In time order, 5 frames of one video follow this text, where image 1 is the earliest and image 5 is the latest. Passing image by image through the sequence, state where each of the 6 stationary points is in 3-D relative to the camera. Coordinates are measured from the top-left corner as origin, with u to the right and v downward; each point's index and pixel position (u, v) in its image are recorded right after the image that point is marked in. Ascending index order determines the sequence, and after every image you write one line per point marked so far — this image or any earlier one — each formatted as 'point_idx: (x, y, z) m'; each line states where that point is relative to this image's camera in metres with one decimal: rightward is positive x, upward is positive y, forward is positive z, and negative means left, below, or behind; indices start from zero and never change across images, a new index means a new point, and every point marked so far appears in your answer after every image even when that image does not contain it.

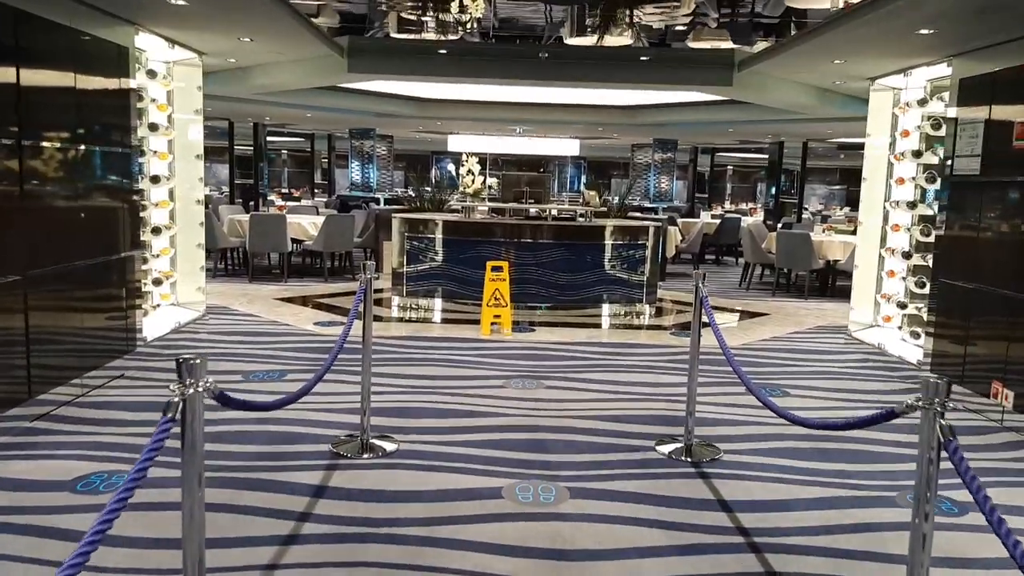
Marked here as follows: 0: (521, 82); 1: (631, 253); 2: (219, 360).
0: (+0.1, +2.3, +8.2) m
1: (+1.4, +0.4, +8.9) m
2: (-2.3, -0.6, +6.1) m
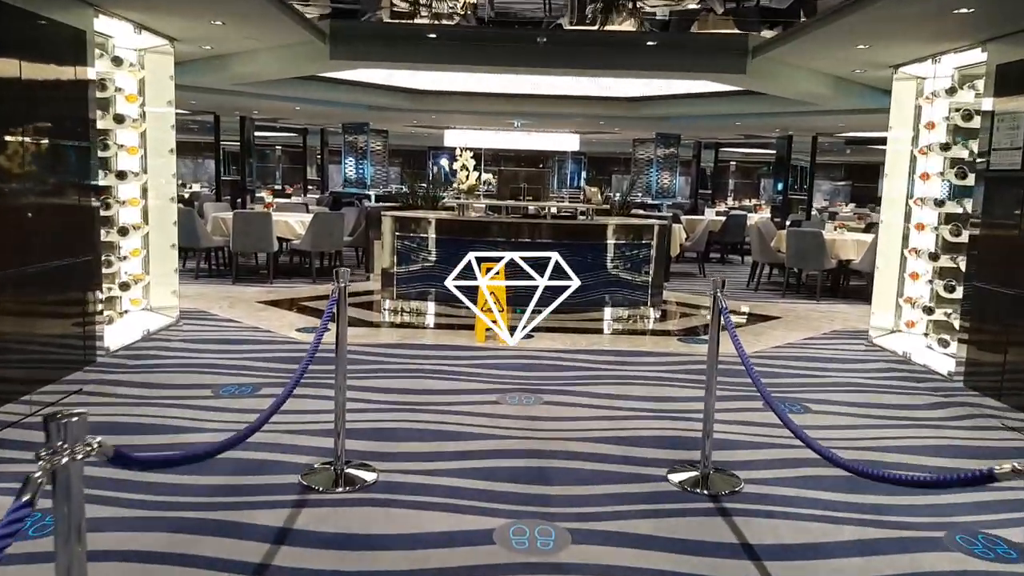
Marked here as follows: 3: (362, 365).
0: (+0.1, +2.2, +7.7) m
1: (+1.3, +0.4, +8.4) m
2: (-2.4, -0.6, +5.6) m
3: (-1.1, -0.6, +5.8) m
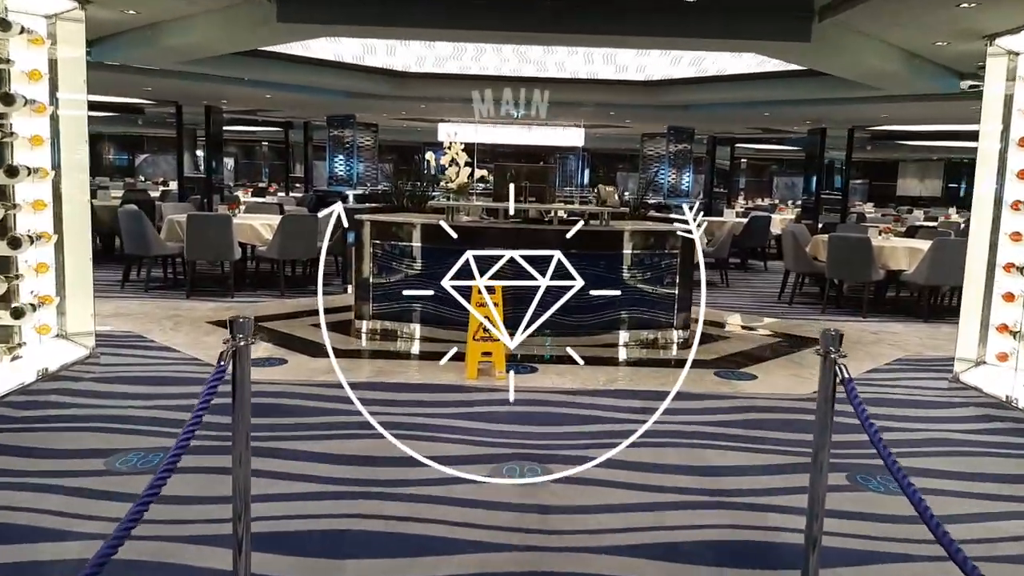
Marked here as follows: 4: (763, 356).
0: (0.0, +2.1, +6.3) m
1: (+1.3, +0.2, +7.0) m
2: (-2.4, -0.8, +4.2) m
3: (-1.1, -0.8, +4.4) m
4: (+2.1, -0.6, +6.5) m
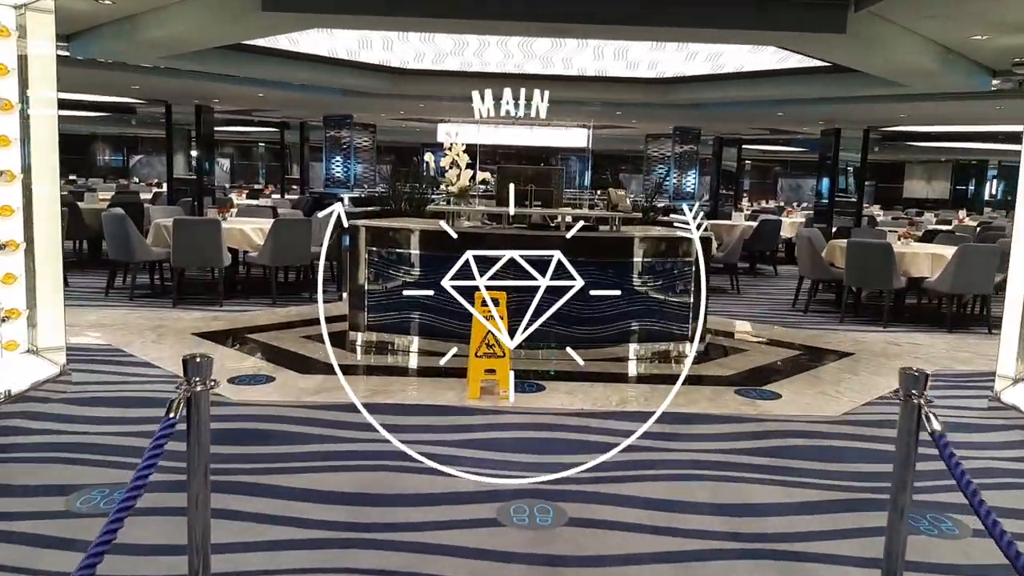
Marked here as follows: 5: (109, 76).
0: (+0.1, +2.0, +5.9) m
1: (+1.4, +0.1, +6.6) m
2: (-2.3, -0.9, +3.8) m
3: (-1.1, -0.8, +4.0) m
4: (+2.2, -0.7, +6.1) m
5: (-5.0, +2.7, +9.5) m
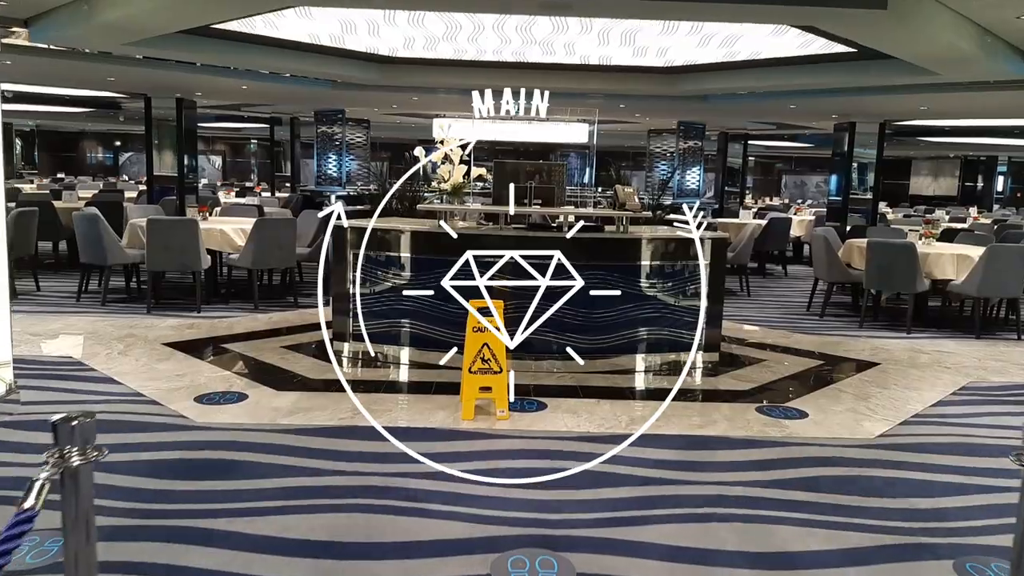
0: (+0.1, +1.9, +5.4) m
1: (+1.4, +0.1, +6.1) m
2: (-2.3, -0.9, +3.3) m
3: (-1.1, -0.9, +3.5) m
4: (+2.2, -0.7, +5.6) m
5: (-5.1, +2.6, +9.0) m
